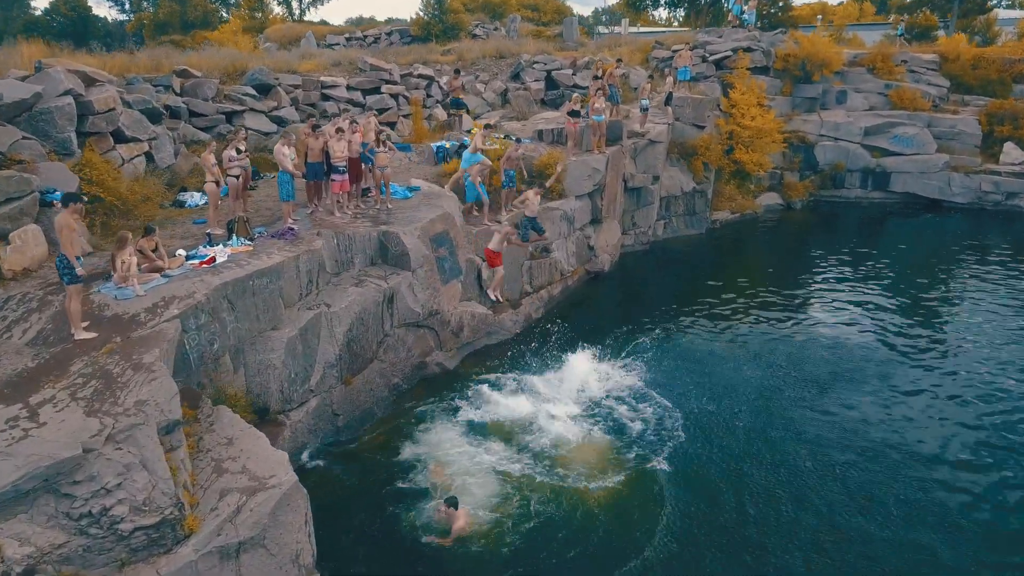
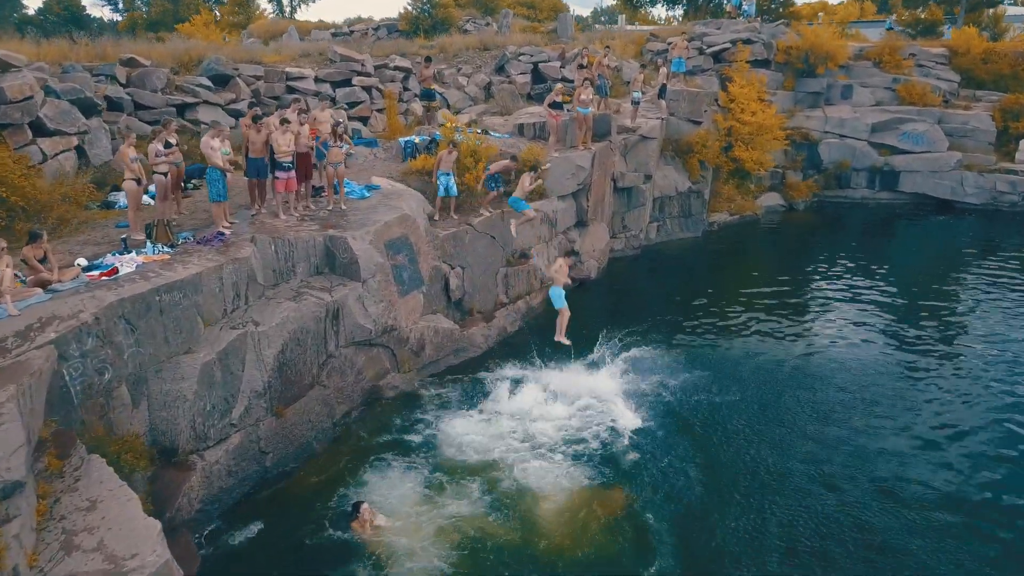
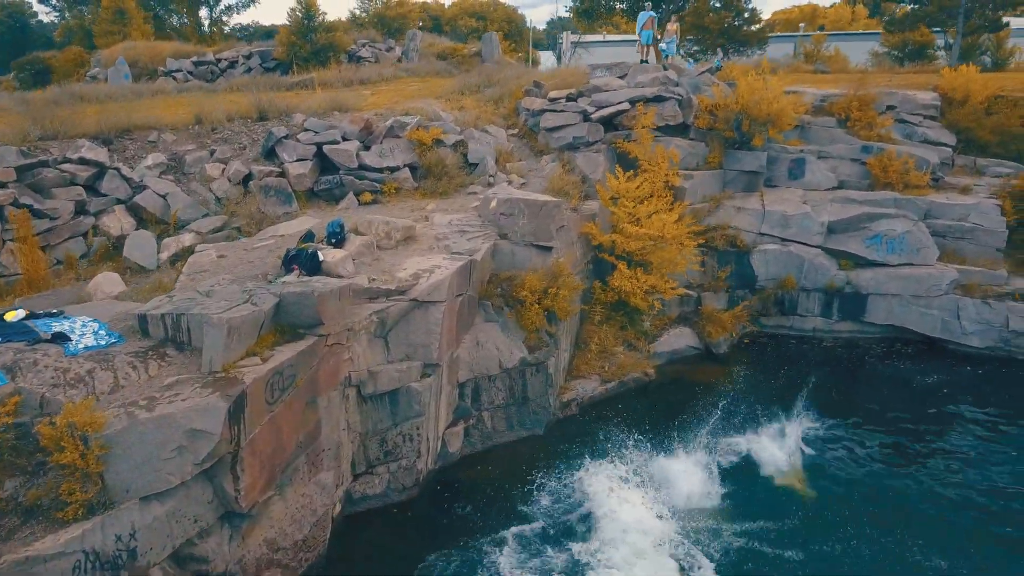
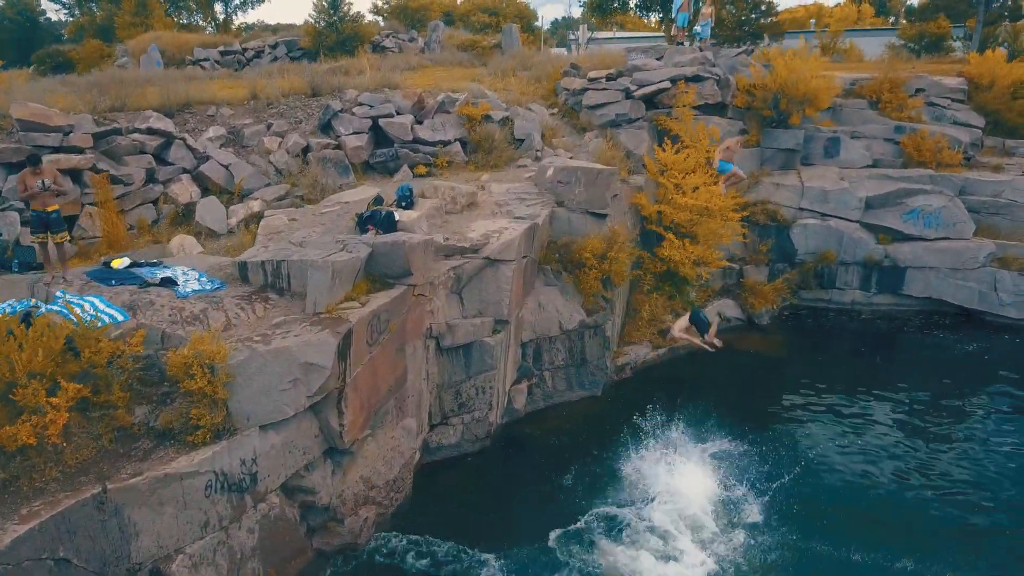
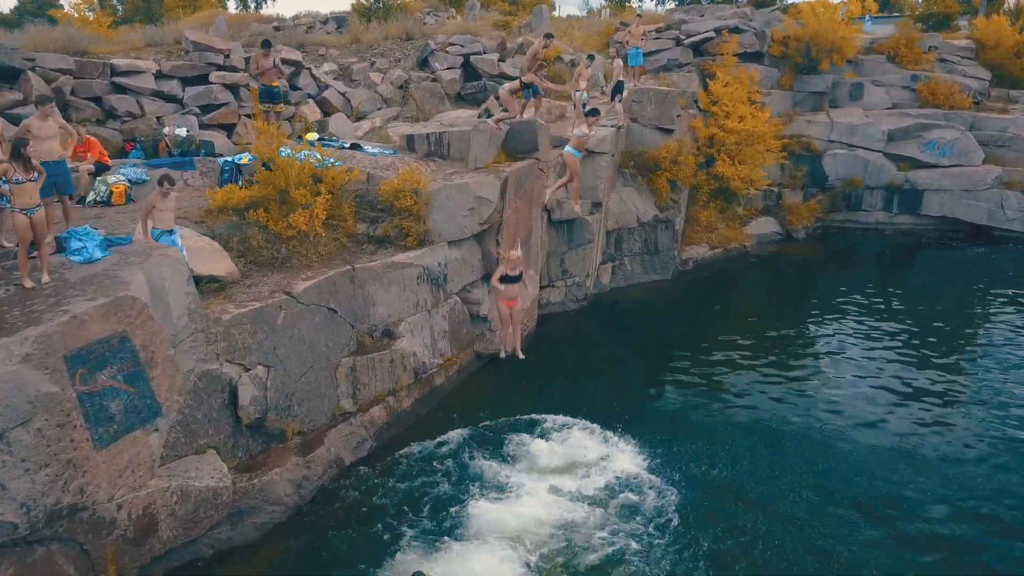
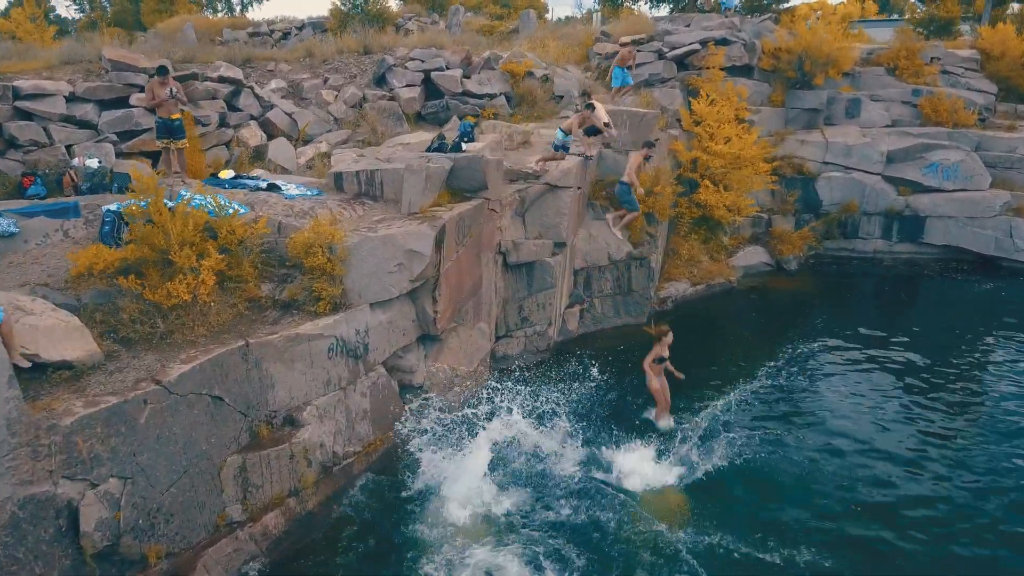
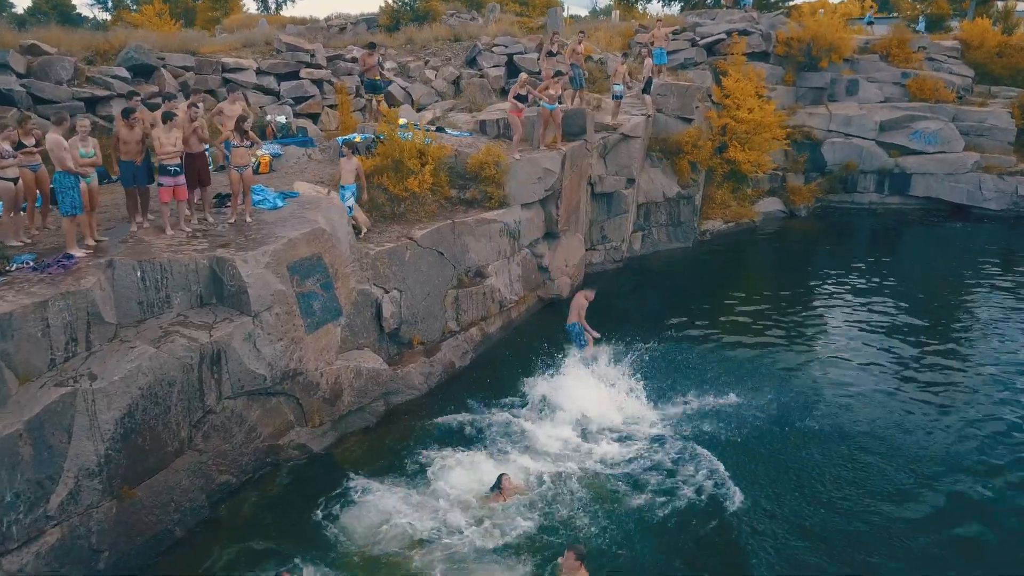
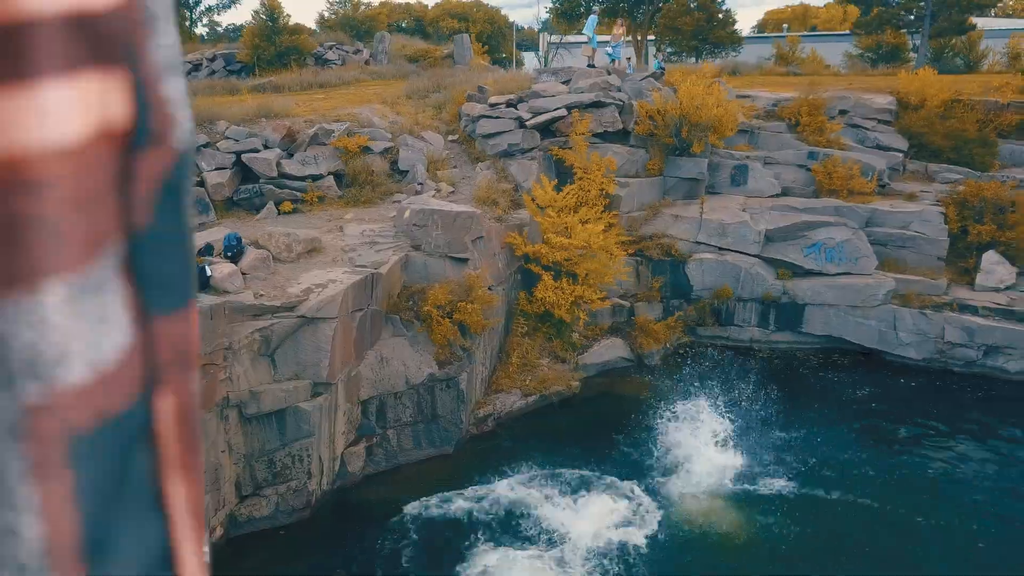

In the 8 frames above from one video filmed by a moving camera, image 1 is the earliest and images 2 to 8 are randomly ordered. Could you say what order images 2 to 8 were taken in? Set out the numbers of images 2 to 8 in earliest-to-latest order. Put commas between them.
2, 7, 5, 6, 4, 3, 8
